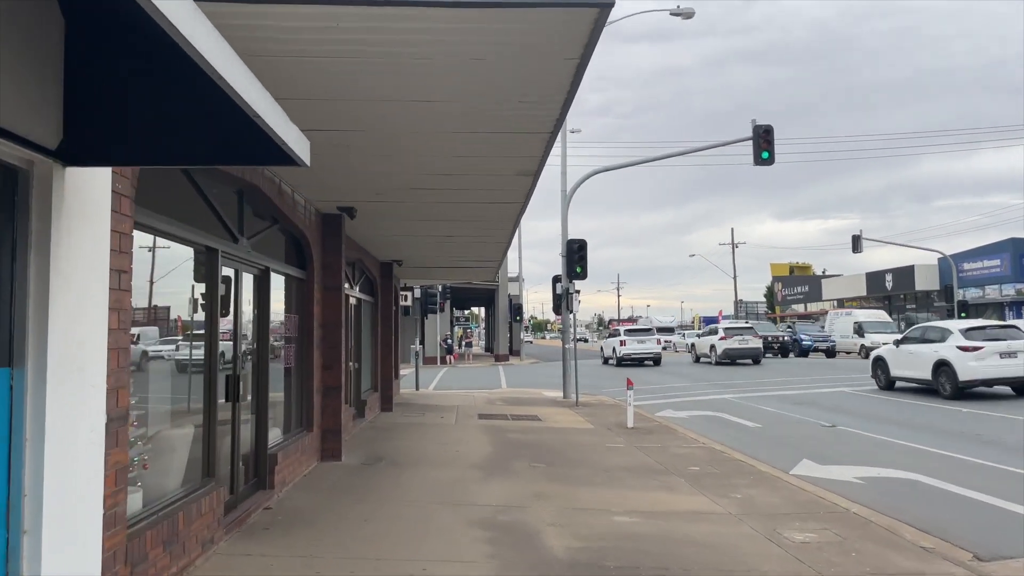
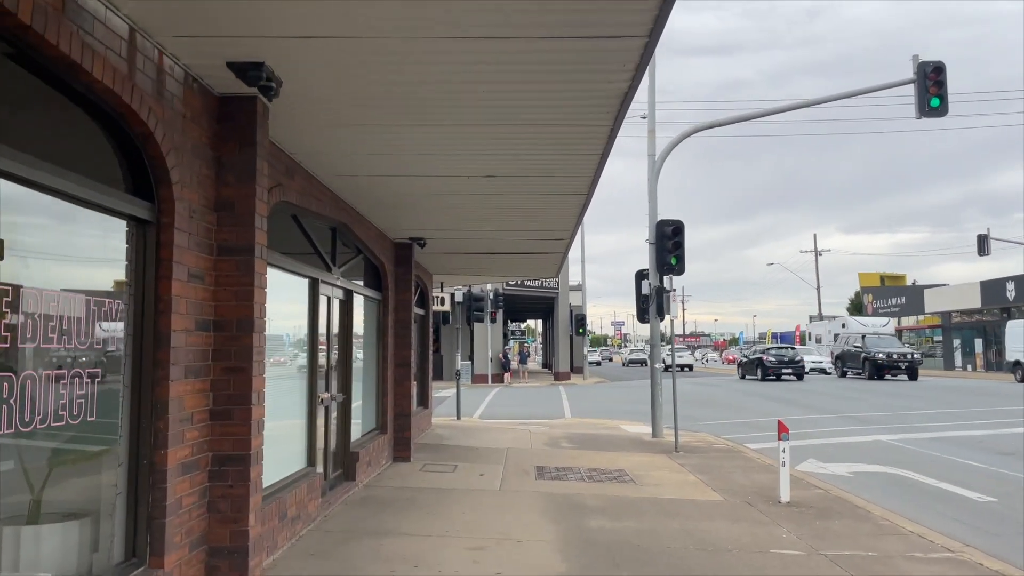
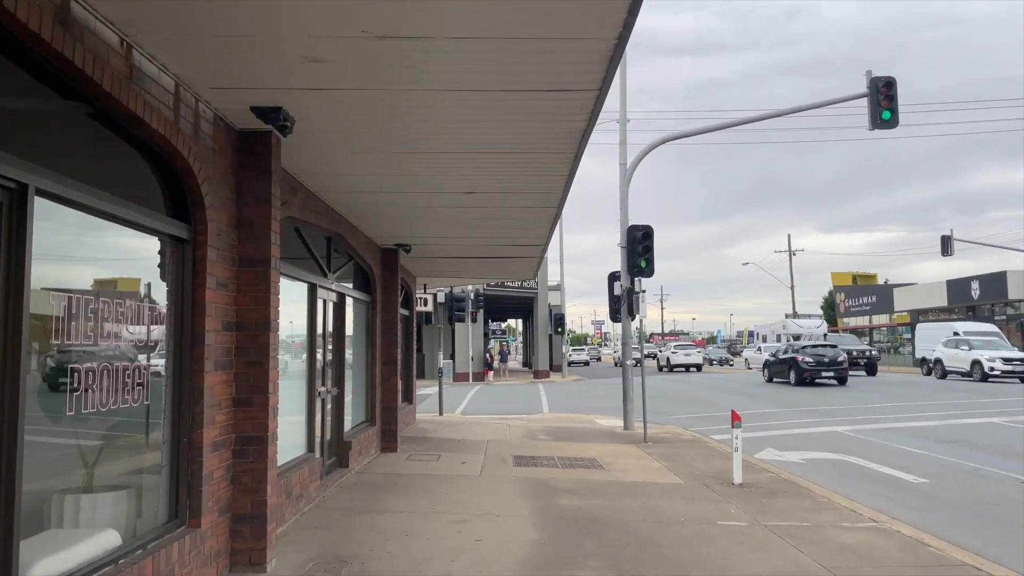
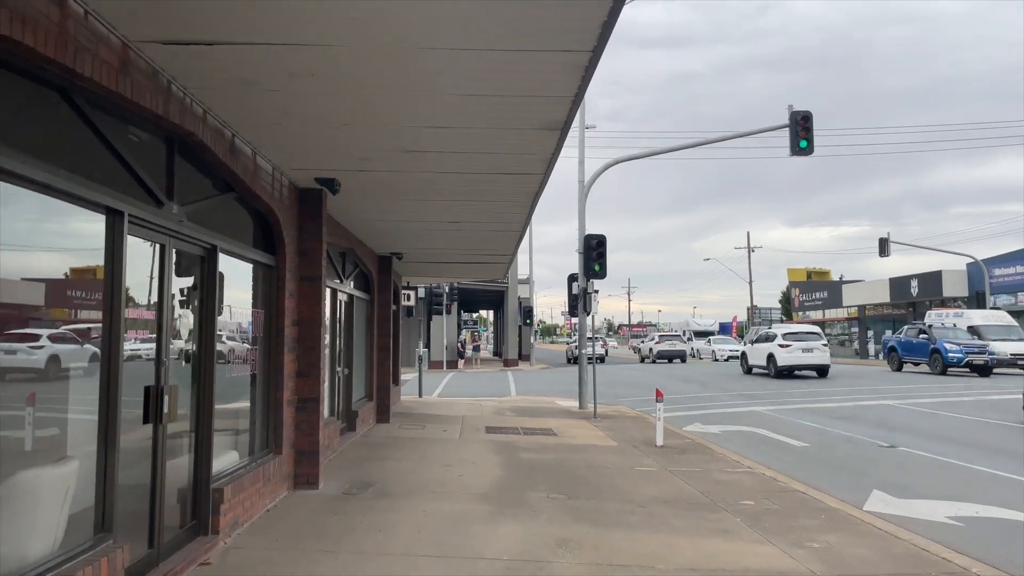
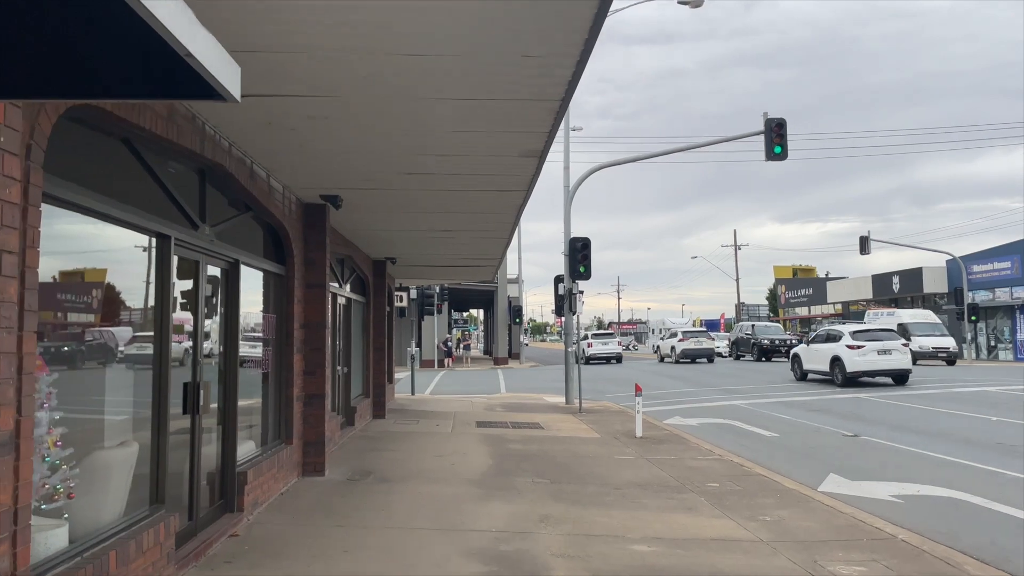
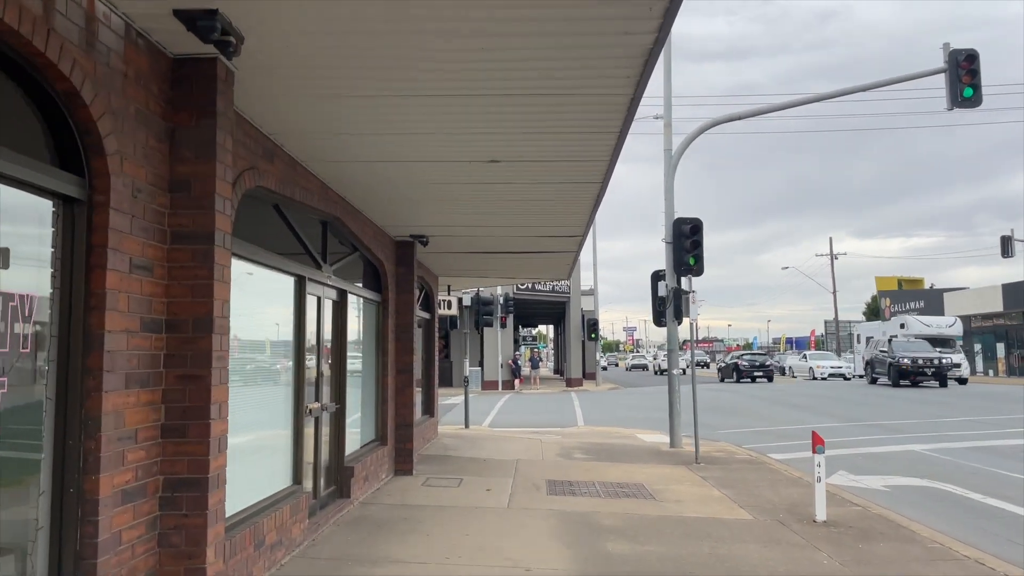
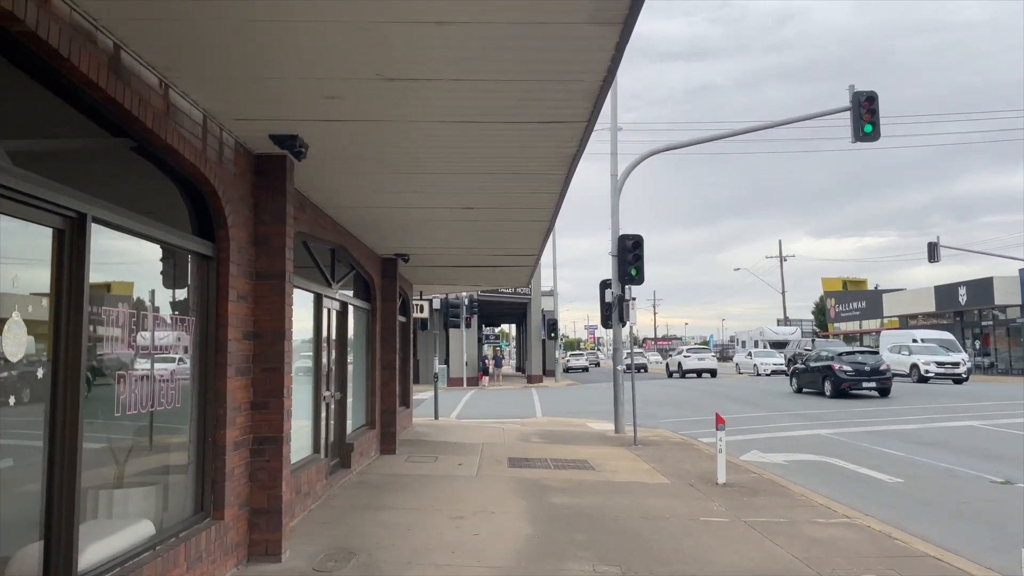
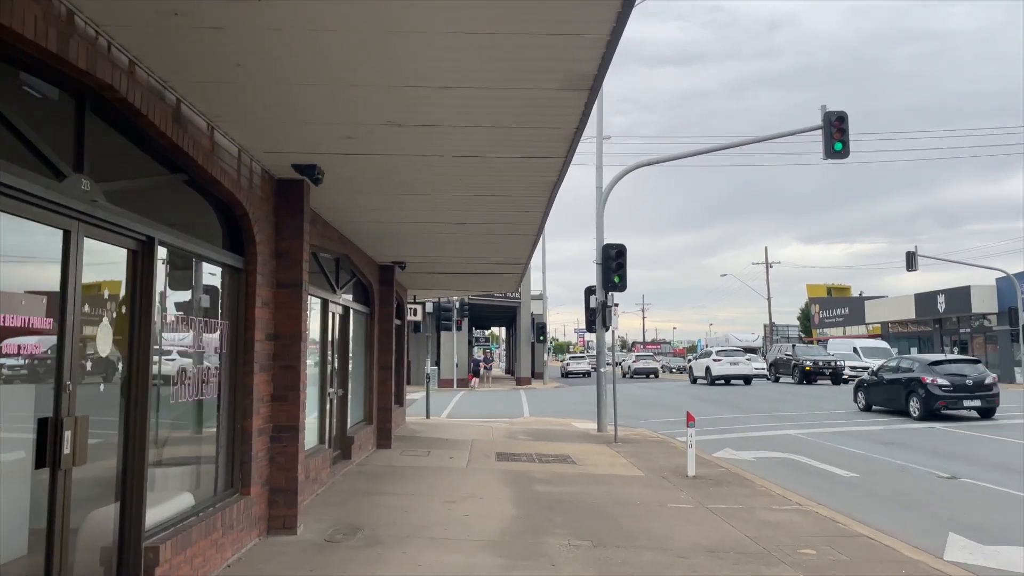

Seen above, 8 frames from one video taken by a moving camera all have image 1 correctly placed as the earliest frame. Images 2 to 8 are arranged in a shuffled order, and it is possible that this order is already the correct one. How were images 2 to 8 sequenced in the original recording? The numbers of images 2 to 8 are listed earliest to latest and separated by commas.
5, 4, 8, 7, 3, 2, 6
